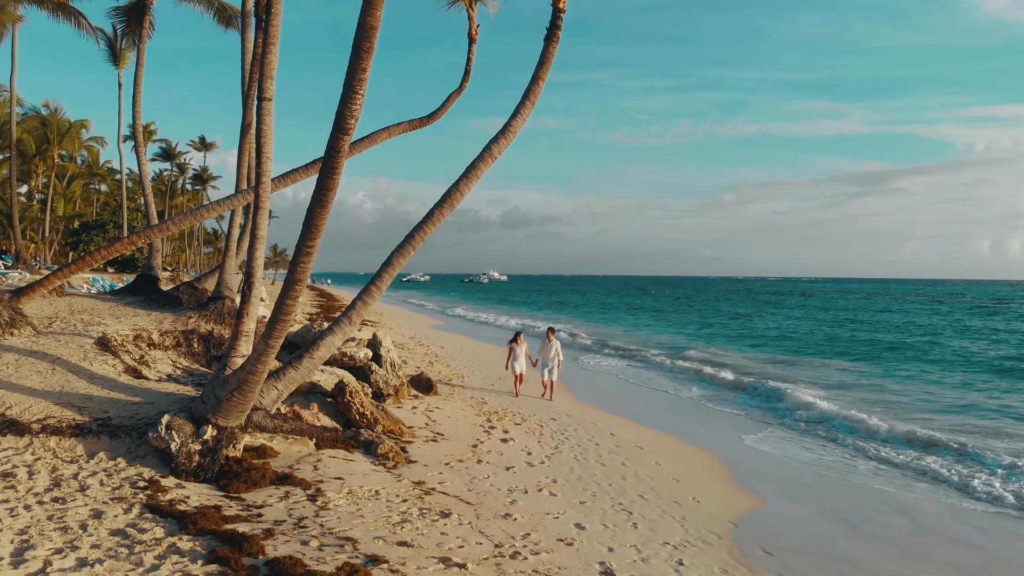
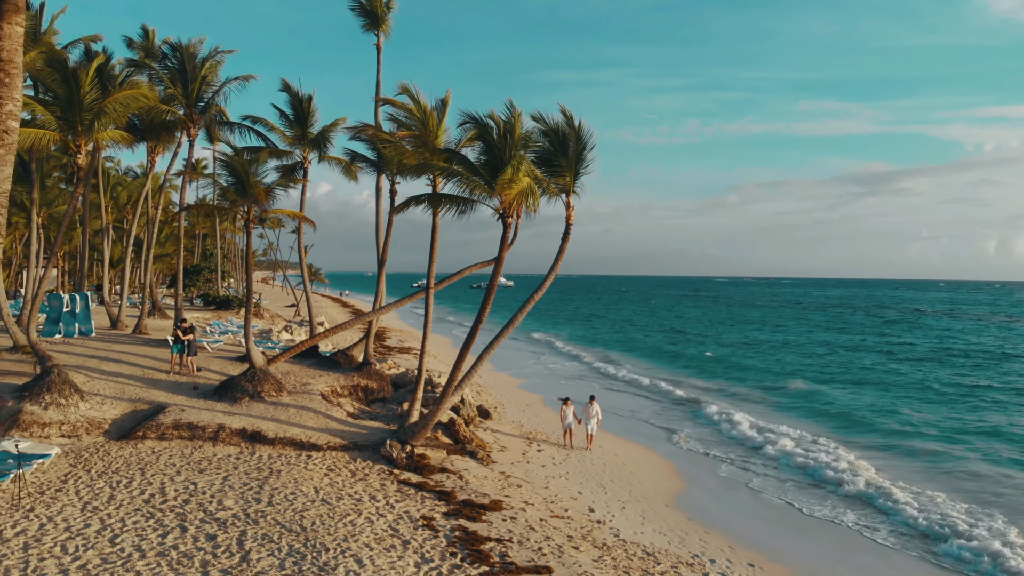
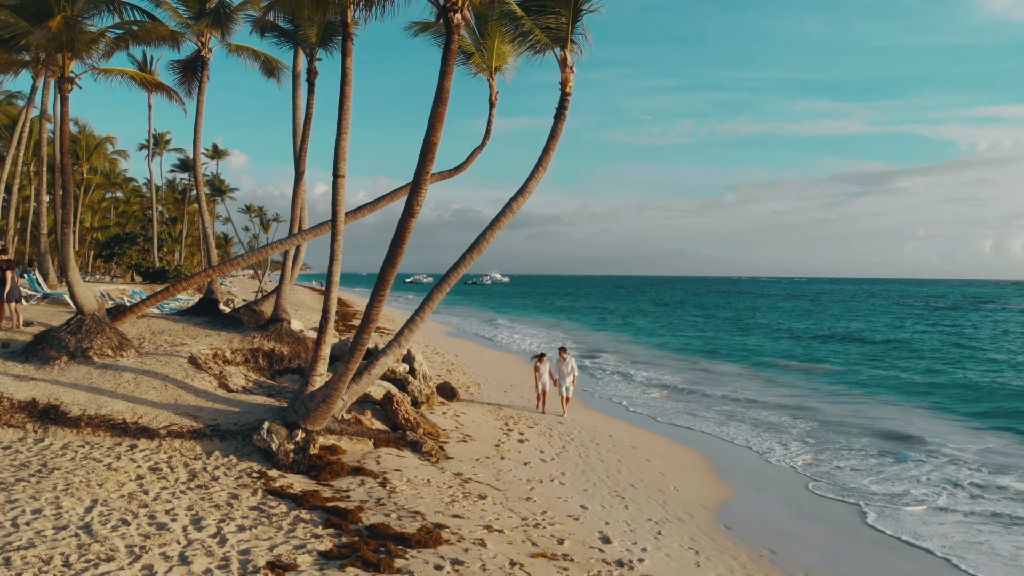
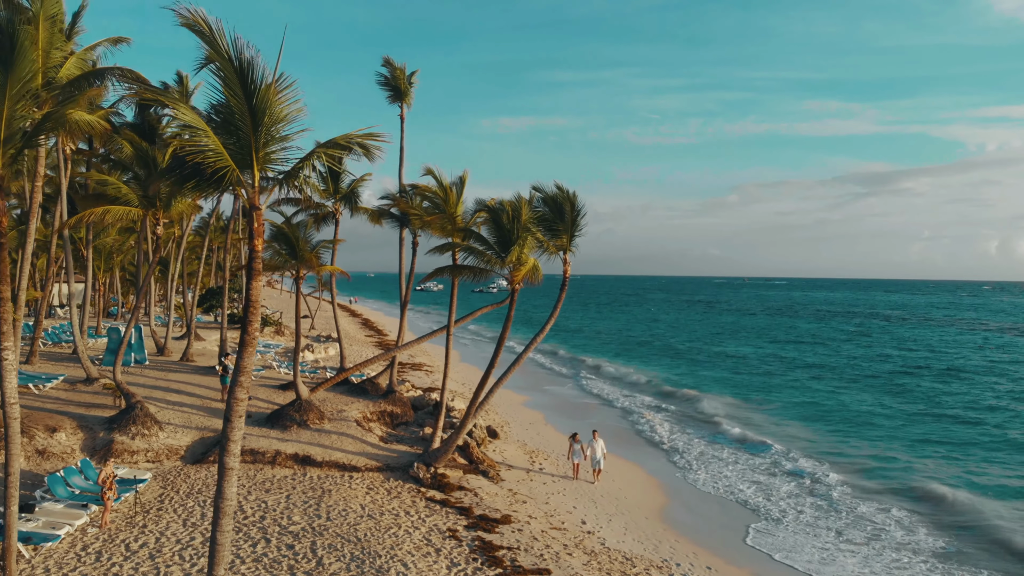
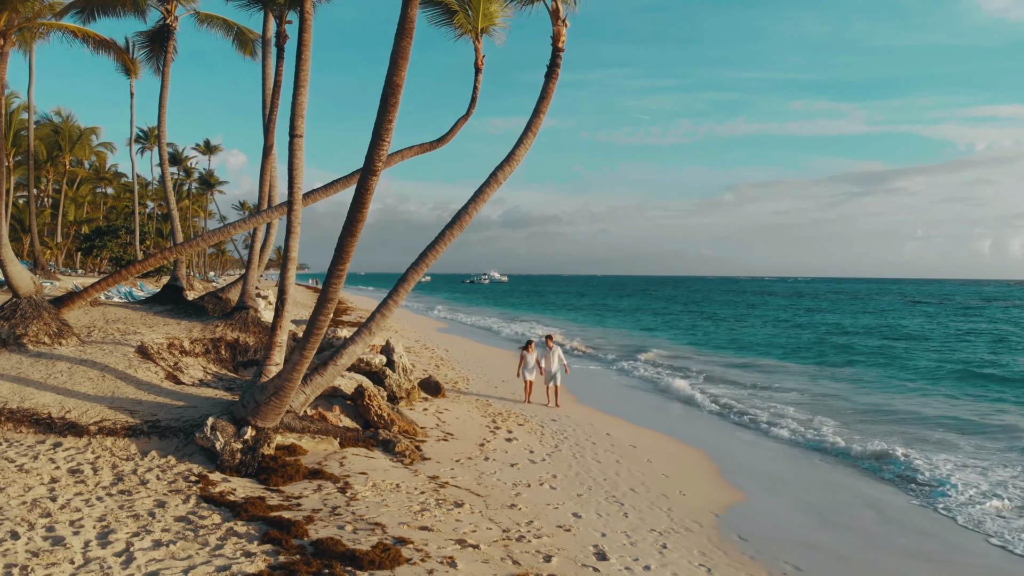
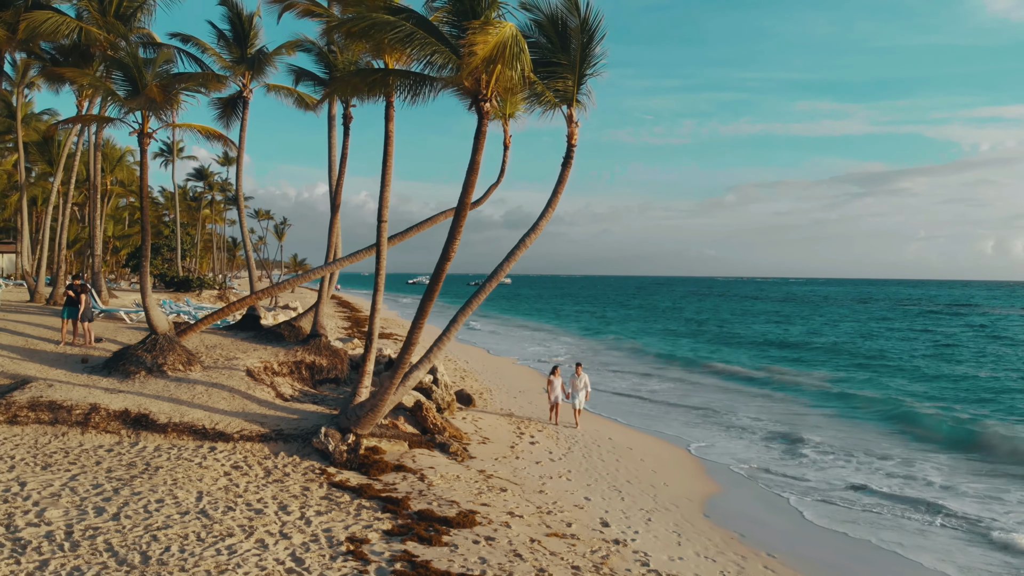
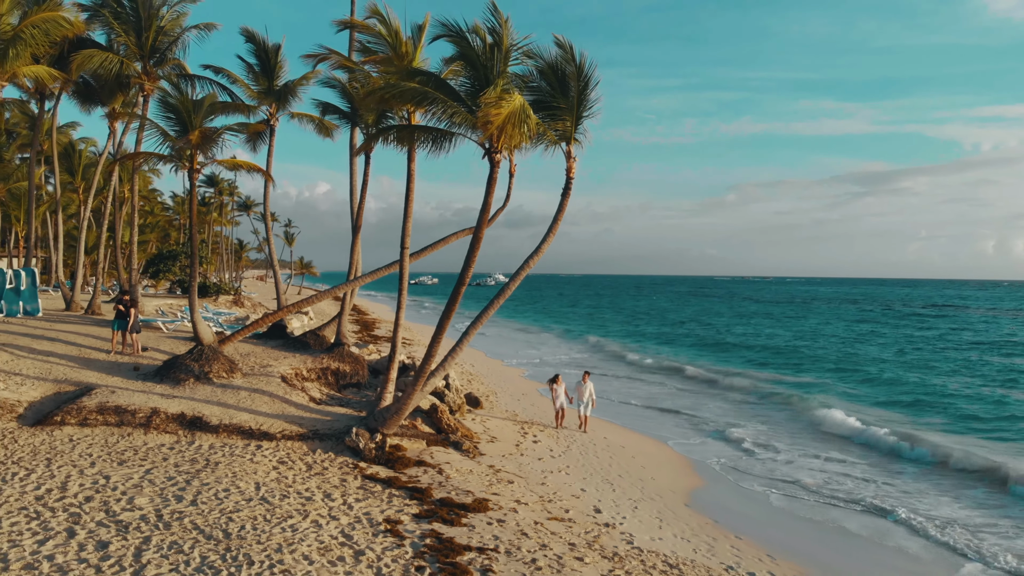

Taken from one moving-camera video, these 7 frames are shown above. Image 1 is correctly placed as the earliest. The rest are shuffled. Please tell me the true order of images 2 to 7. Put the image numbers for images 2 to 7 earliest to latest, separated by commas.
5, 3, 6, 7, 2, 4
